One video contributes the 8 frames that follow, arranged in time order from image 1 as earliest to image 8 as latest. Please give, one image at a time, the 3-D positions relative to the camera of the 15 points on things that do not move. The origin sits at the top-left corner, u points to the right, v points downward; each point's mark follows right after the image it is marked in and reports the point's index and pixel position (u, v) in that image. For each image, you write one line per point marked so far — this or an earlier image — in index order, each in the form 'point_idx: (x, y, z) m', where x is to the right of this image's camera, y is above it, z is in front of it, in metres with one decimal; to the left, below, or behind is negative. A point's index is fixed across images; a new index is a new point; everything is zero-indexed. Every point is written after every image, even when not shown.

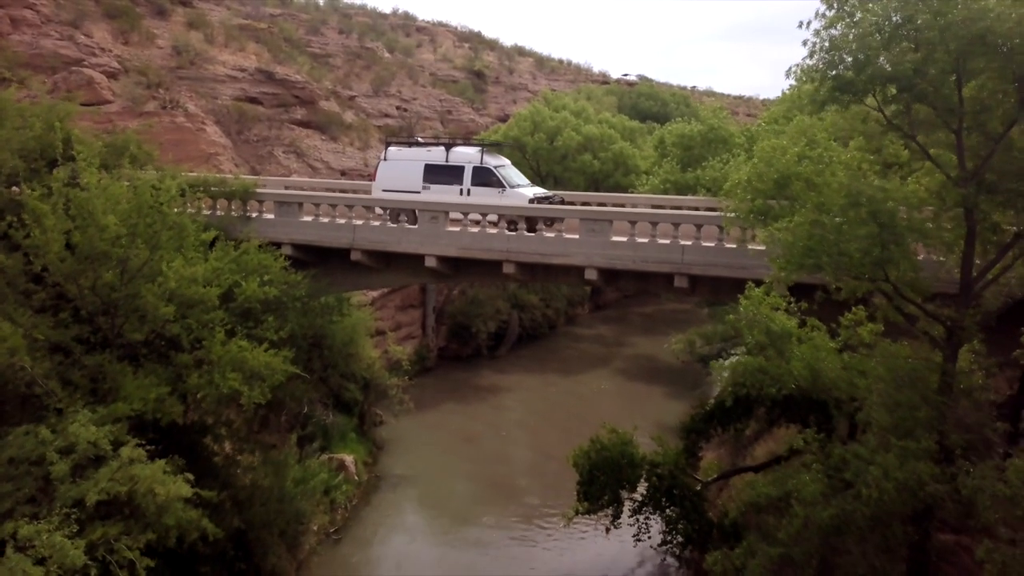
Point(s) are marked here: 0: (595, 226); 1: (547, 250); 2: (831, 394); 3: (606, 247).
0: (+1.3, +1.0, +12.8) m
1: (+0.6, +0.6, +13.1) m
2: (+3.7, -1.2, +9.4) m
3: (+1.5, +0.7, +12.8) m
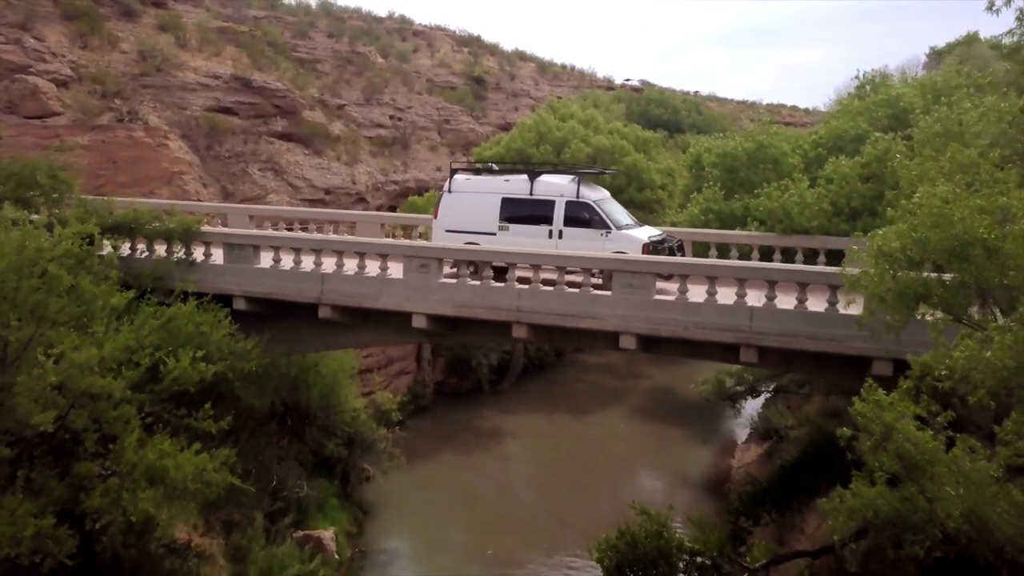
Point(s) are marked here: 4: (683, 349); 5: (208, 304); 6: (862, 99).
0: (+1.4, +0.1, +9.8) m
1: (+0.7, -0.3, +10.1) m
2: (+3.8, -2.1, +6.4) m
3: (+1.6, -0.2, +9.8) m
4: (+2.1, -0.8, +10.0) m
5: (-4.1, -0.2, +11.0) m
6: (+7.0, +3.7, +16.2) m
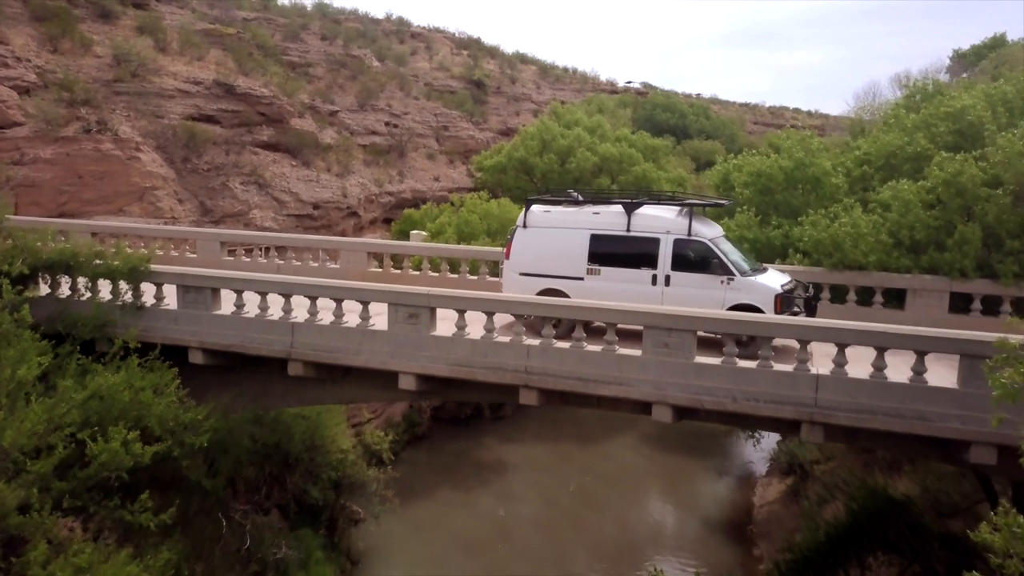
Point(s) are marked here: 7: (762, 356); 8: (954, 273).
0: (+1.5, -0.5, +8.0) m
1: (+0.8, -0.9, +8.3) m
2: (+3.9, -2.7, +4.6) m
3: (+1.7, -0.8, +8.0) m
4: (+2.2, -1.3, +8.2) m
5: (-4.1, -0.8, +9.2) m
6: (+7.1, +3.1, +14.4) m
7: (+2.4, -0.7, +7.8) m
8: (+5.7, +0.2, +10.5) m
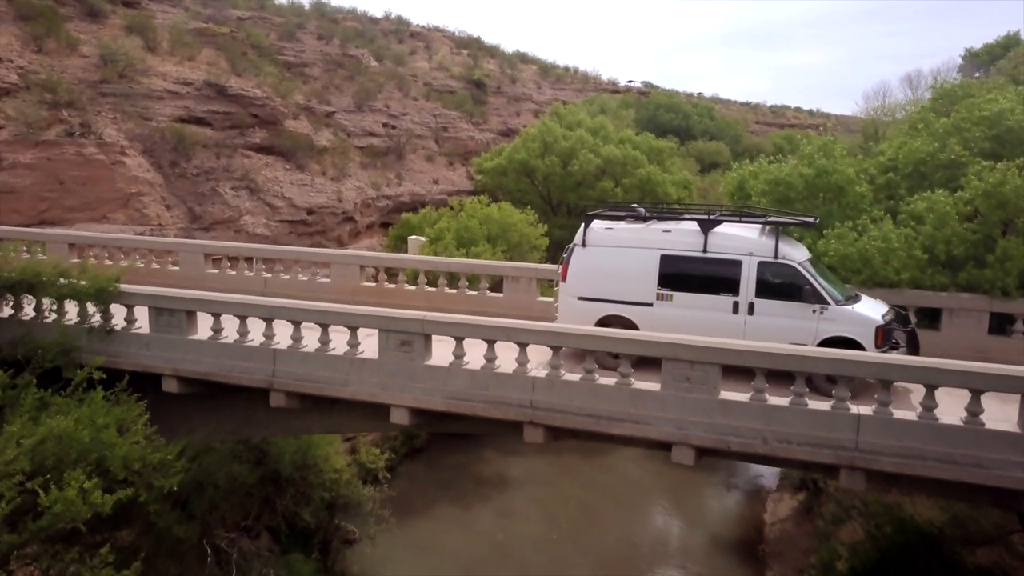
0: (+1.5, -0.7, +7.2) m
1: (+0.8, -1.1, +7.4) m
2: (+3.9, -2.9, +3.7) m
3: (+1.7, -1.1, +7.1) m
4: (+2.2, -1.6, +7.4) m
5: (-4.0, -1.1, +8.4) m
6: (+7.1, +2.9, +13.6) m
7: (+2.4, -0.9, +7.0) m
8: (+5.7, 0.0, +9.7) m
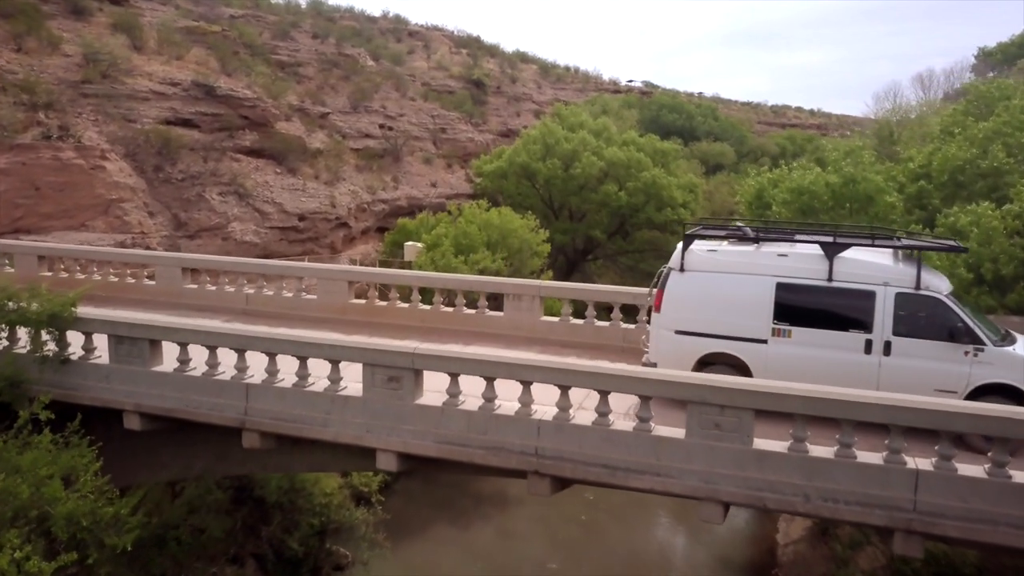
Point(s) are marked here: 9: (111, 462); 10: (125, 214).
0: (+1.6, -1.0, +6.3) m
1: (+0.8, -1.4, +6.5) m
2: (+4.0, -3.1, +2.8) m
3: (+1.7, -1.3, +6.2) m
4: (+2.2, -1.8, +6.4) m
5: (-4.0, -1.3, +7.4) m
6: (+7.1, +2.7, +12.6) m
7: (+2.4, -1.2, +6.1) m
8: (+5.8, -0.3, +8.7) m
9: (-4.3, -1.9, +8.8) m
10: (-9.1, +1.7, +19.2) m
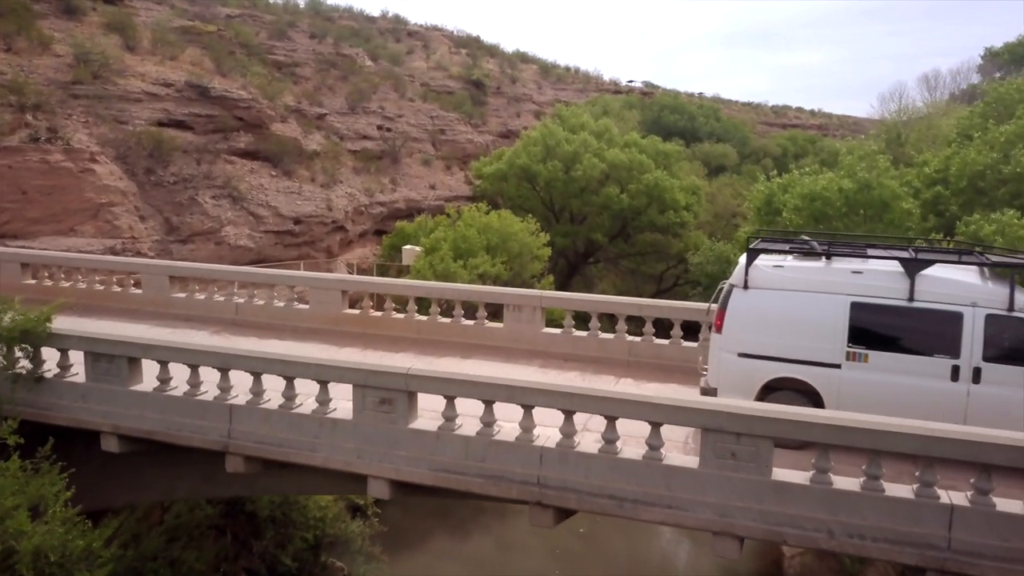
0: (+1.6, -1.1, +5.8) m
1: (+0.8, -1.5, +6.0) m
2: (+4.0, -3.3, +2.3) m
3: (+1.7, -1.4, +5.7) m
4: (+2.2, -2.0, +6.0) m
5: (-4.0, -1.5, +7.0) m
6: (+7.1, +2.5, +12.2) m
7: (+2.4, -1.3, +5.6) m
8: (+5.8, -0.4, +8.3) m
9: (-4.3, -2.0, +8.4) m
10: (-9.1, +1.6, +18.7) m
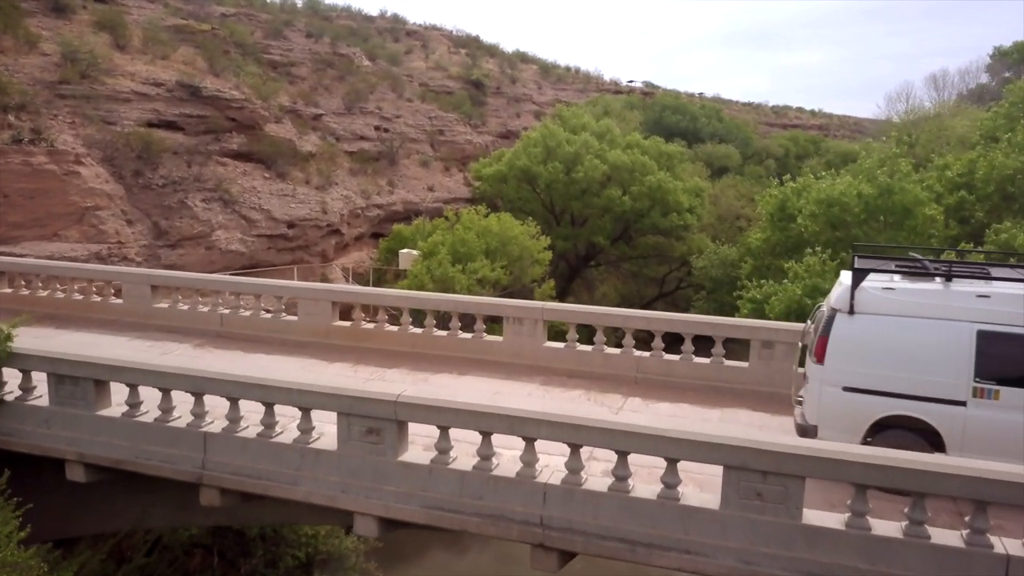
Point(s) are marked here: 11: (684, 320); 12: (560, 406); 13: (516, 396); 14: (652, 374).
0: (+1.6, -1.3, +5.2) m
1: (+0.8, -1.6, +5.4) m
2: (+4.0, -3.4, +1.7) m
3: (+1.7, -1.6, +5.1) m
4: (+2.2, -2.1, +5.4) m
5: (-4.0, -1.6, +6.4) m
6: (+7.1, +2.4, +11.6) m
7: (+2.4, -1.4, +5.0) m
8: (+5.8, -0.6, +7.7) m
9: (-4.3, -2.1, +7.8) m
10: (-9.1, +1.5, +18.1) m
11: (+1.9, -0.4, +9.0) m
12: (+0.5, -1.2, +8.4) m
13: (0.0, -1.2, +8.7) m
14: (+1.6, -1.0, +9.2) m
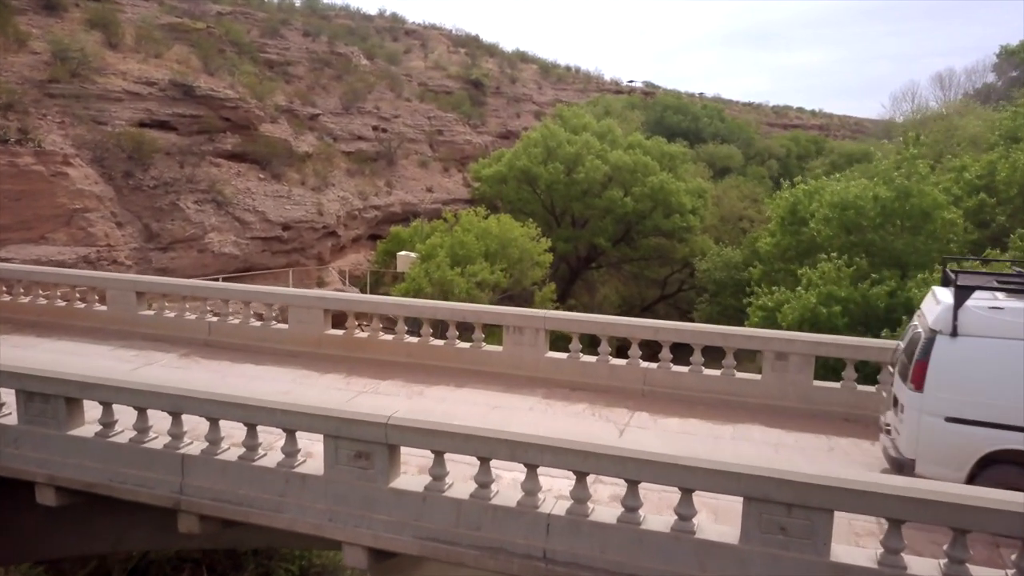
0: (+1.6, -1.3, +4.8) m
1: (+0.8, -1.7, +5.0) m
2: (+4.0, -3.5, +1.3) m
3: (+1.7, -1.7, +4.7) m
4: (+2.2, -2.2, +4.9) m
5: (-4.0, -1.7, +5.9) m
6: (+7.1, +2.3, +11.1) m
7: (+2.4, -1.5, +4.6) m
8: (+5.8, -0.6, +7.2) m
9: (-4.3, -2.2, +7.3) m
10: (-9.1, +1.4, +17.7) m
11: (+1.9, -0.4, +8.6) m
12: (+0.5, -1.3, +7.9) m
13: (+0.1, -1.2, +8.2) m
14: (+1.6, -1.1, +8.7) m
